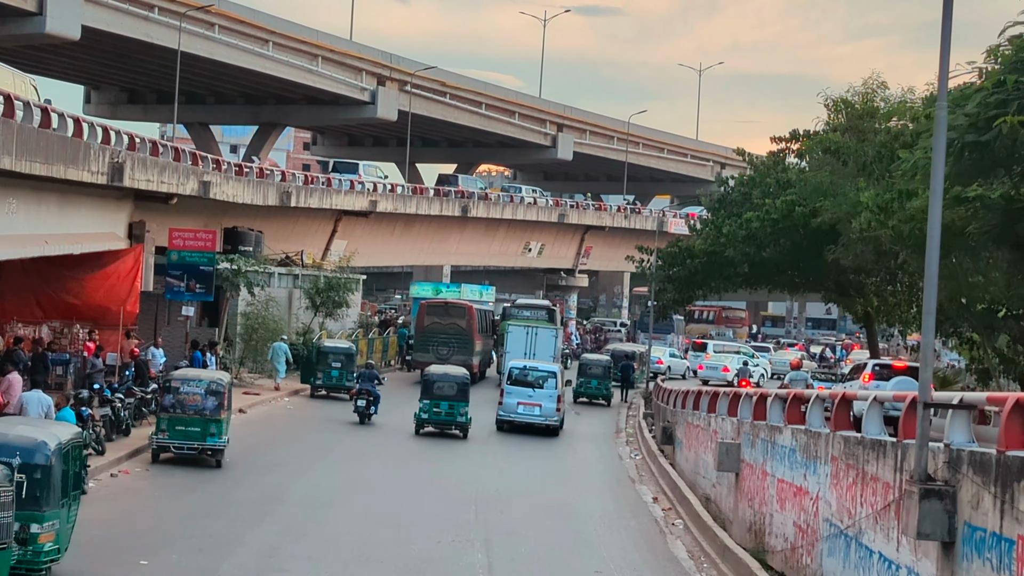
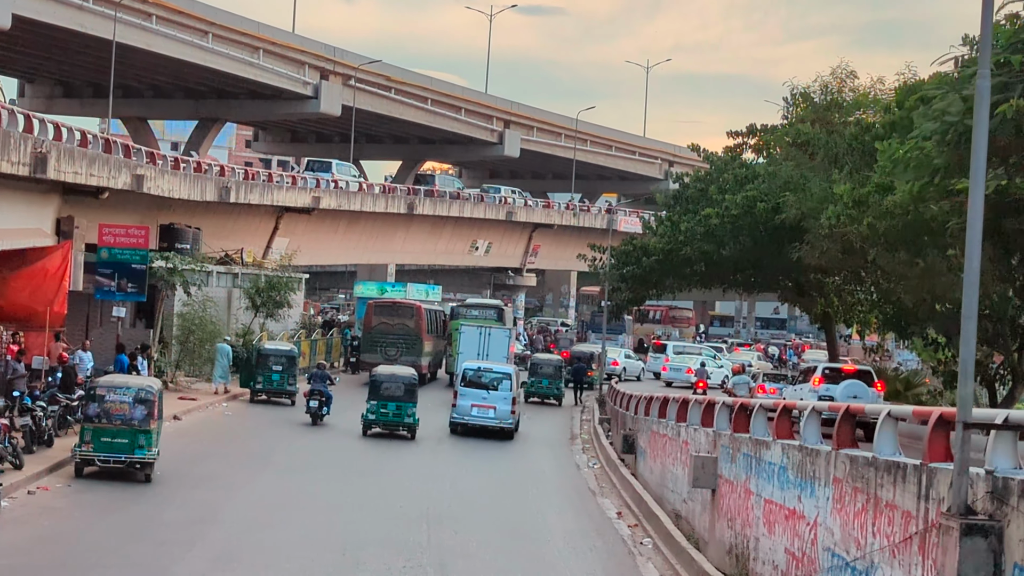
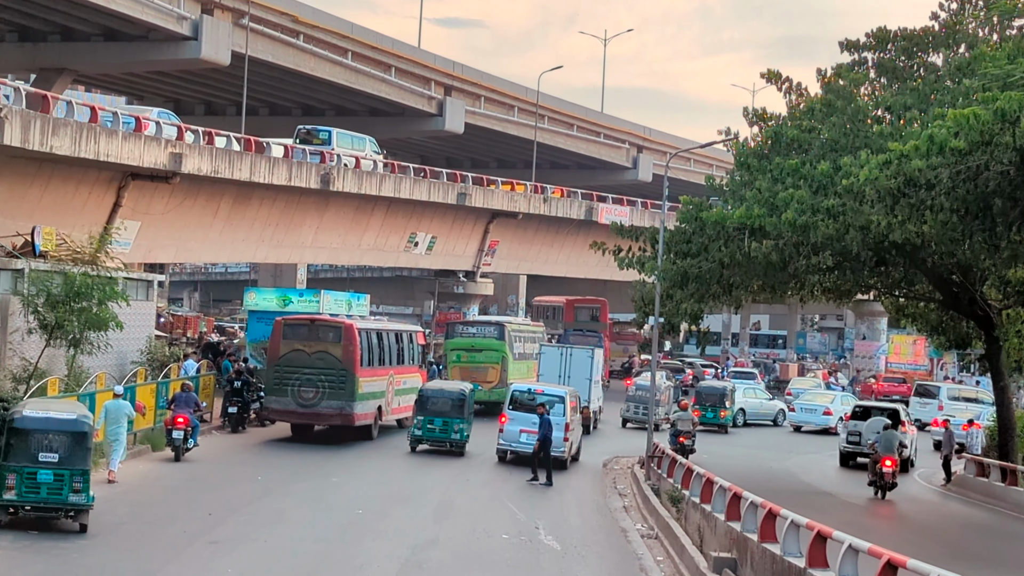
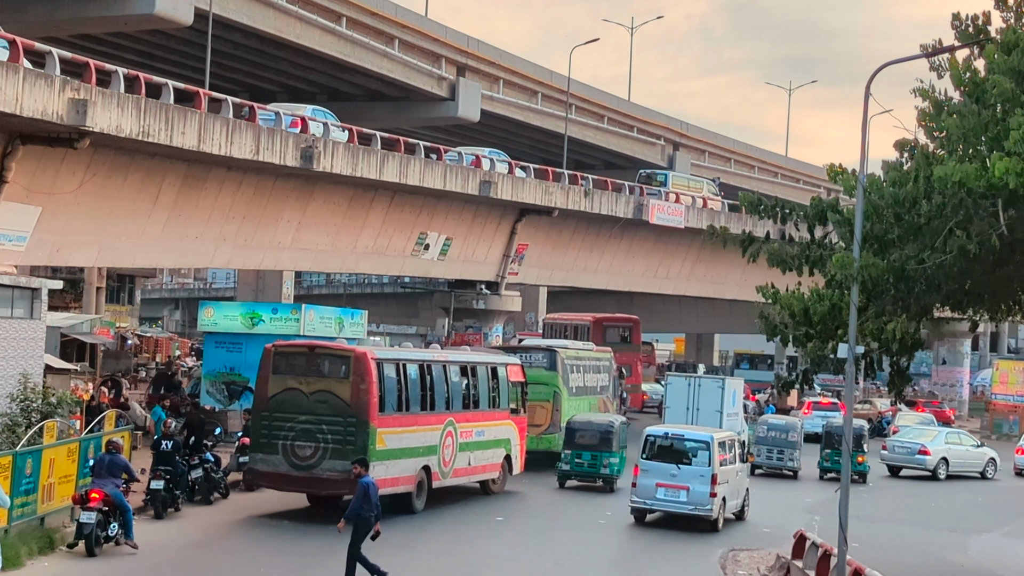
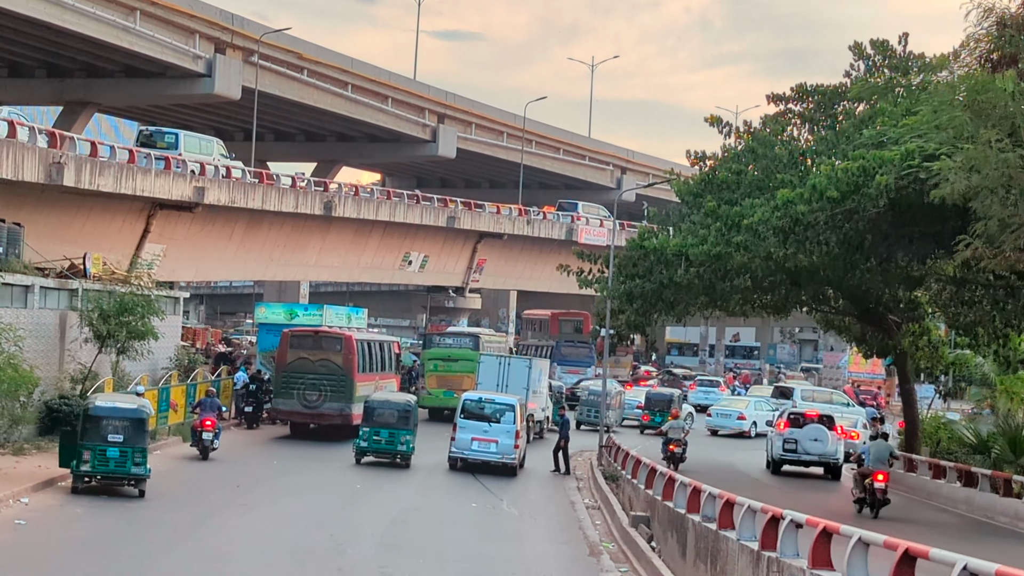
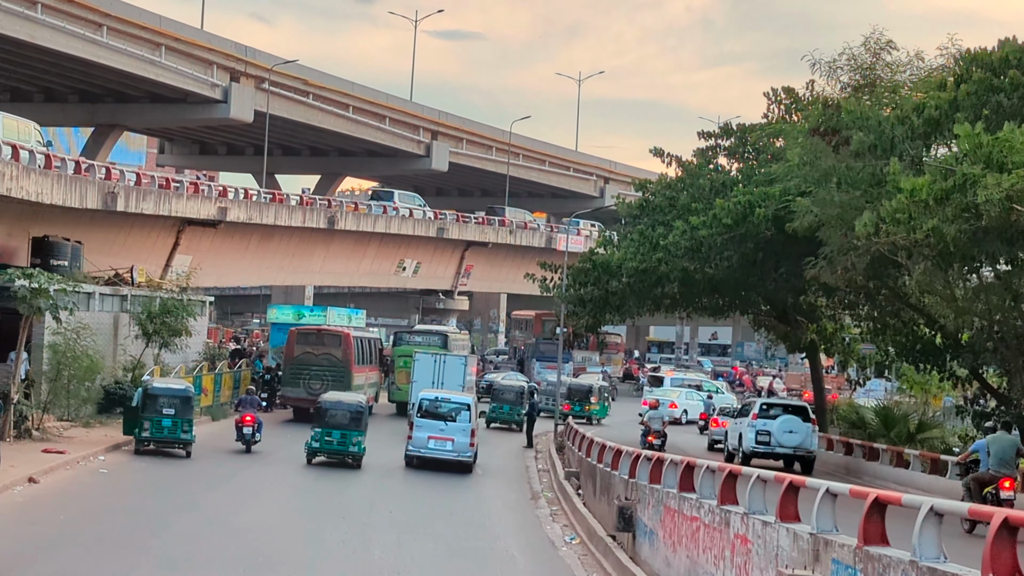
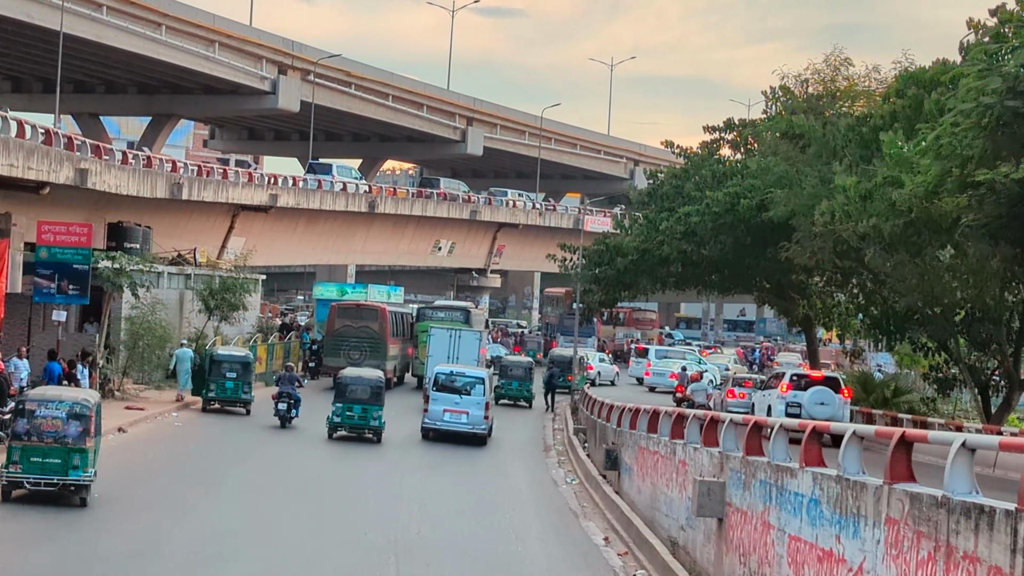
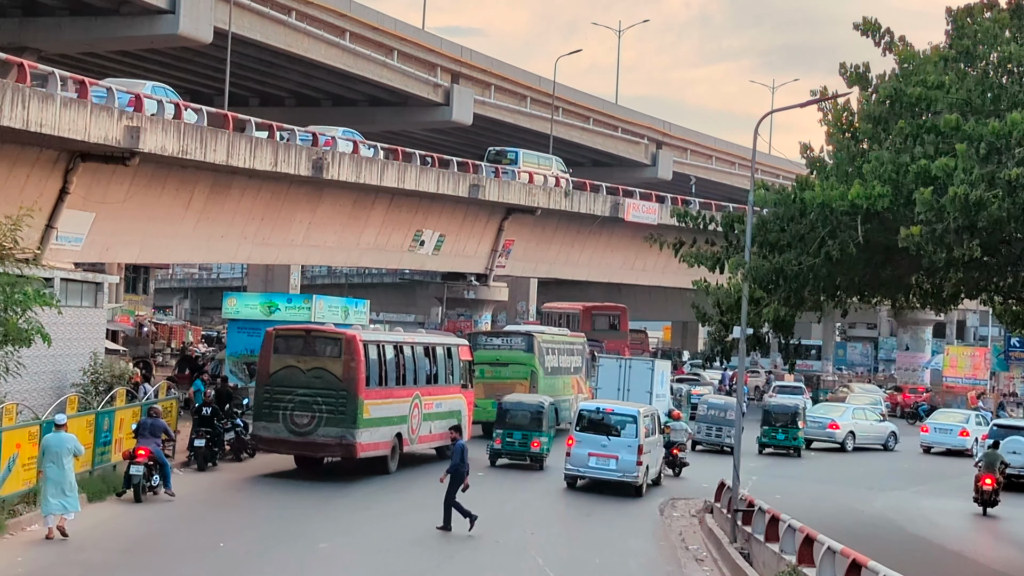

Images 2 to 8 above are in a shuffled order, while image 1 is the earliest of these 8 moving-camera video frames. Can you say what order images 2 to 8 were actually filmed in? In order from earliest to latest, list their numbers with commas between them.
2, 7, 6, 5, 3, 8, 4
